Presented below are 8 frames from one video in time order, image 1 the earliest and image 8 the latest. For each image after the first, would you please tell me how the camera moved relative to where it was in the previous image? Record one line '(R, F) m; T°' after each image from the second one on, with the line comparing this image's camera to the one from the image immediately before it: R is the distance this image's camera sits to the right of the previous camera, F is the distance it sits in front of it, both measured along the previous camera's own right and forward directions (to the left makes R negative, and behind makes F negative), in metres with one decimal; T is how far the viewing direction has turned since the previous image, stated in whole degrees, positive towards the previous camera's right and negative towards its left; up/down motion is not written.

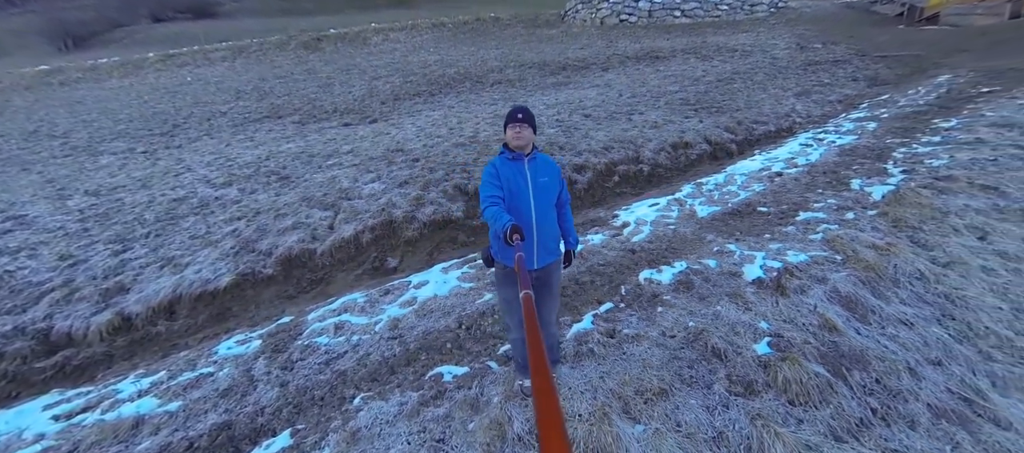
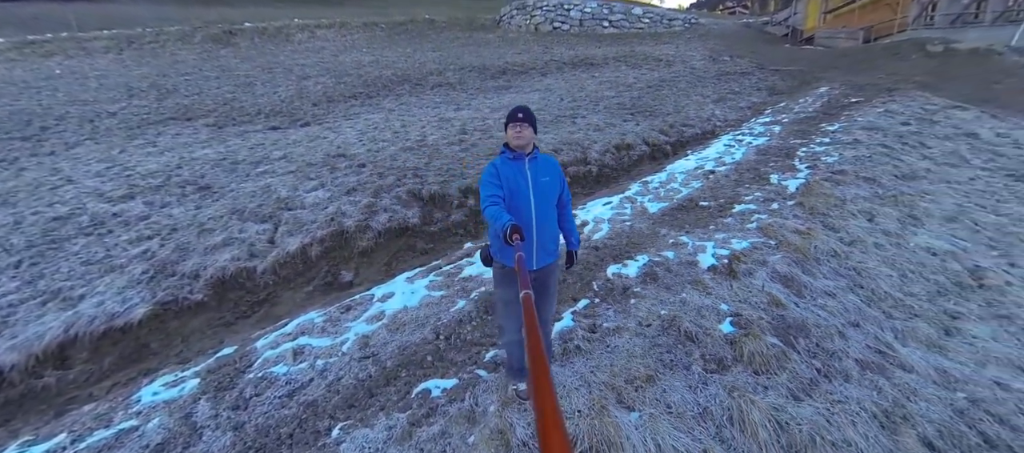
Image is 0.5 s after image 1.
(-0.5, +0.1) m; +10°
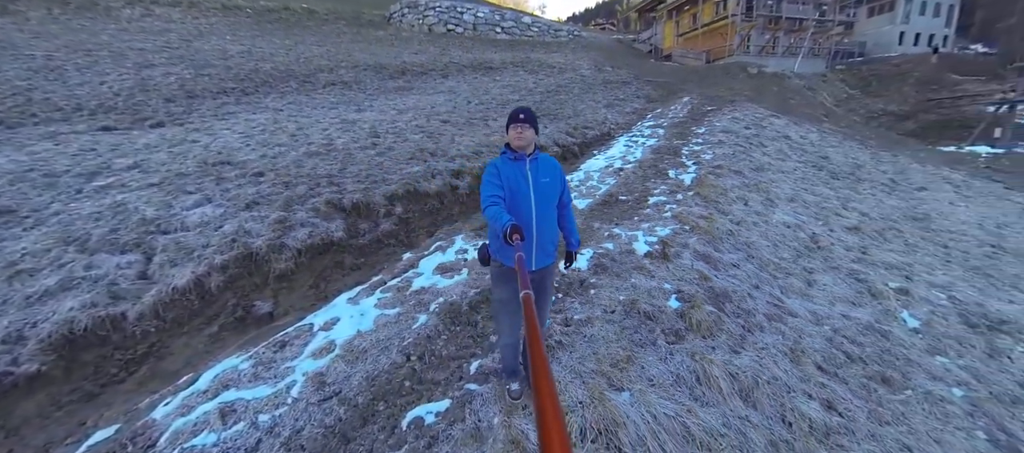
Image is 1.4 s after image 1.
(-0.9, +0.2) m; +17°
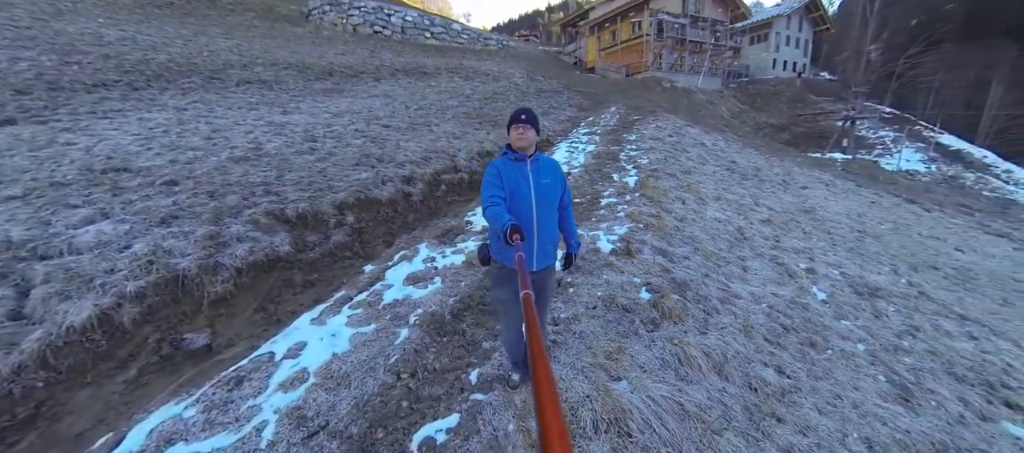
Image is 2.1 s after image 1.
(-0.7, +0.1) m; +12°
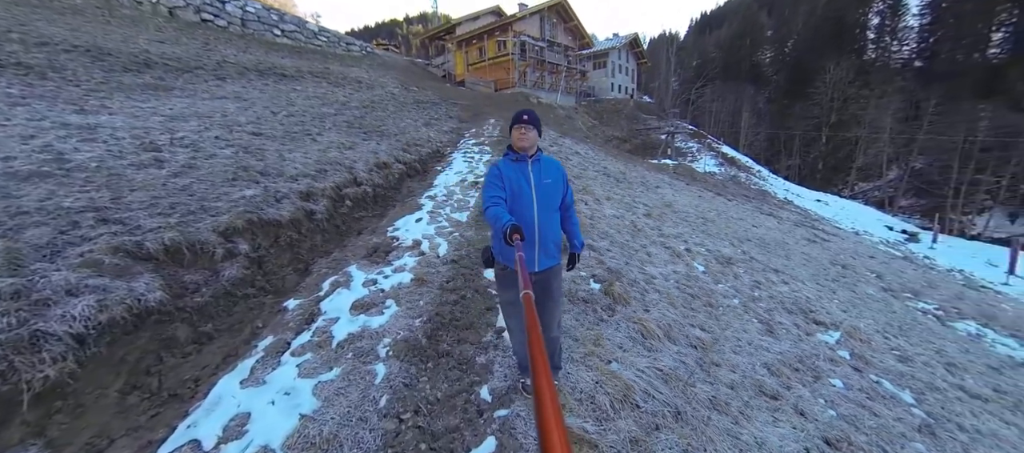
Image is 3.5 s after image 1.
(-1.3, +0.4) m; +23°
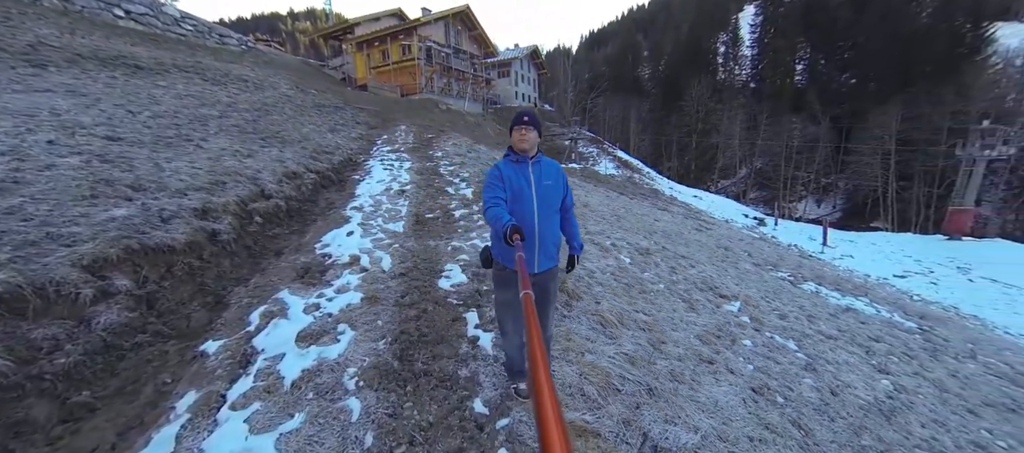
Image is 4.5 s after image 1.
(-0.7, +0.2) m; +16°
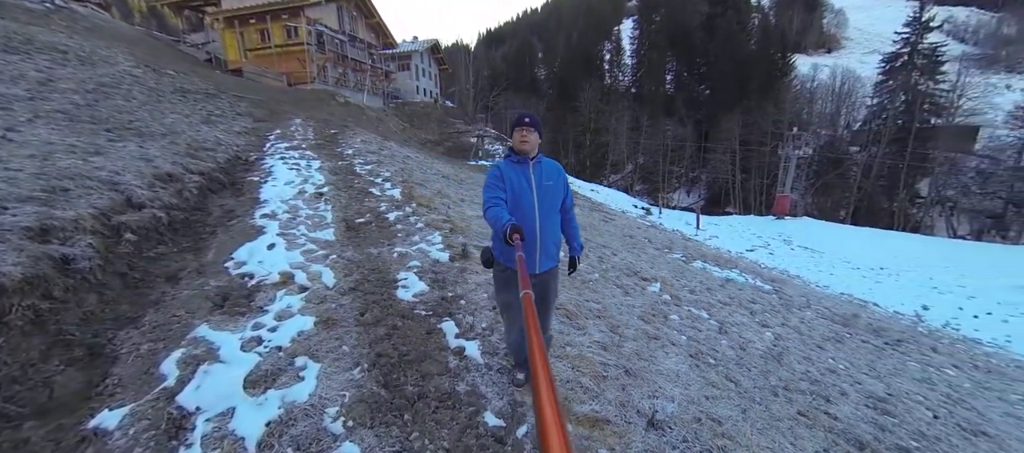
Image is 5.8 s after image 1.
(-0.9, +0.3) m; +17°
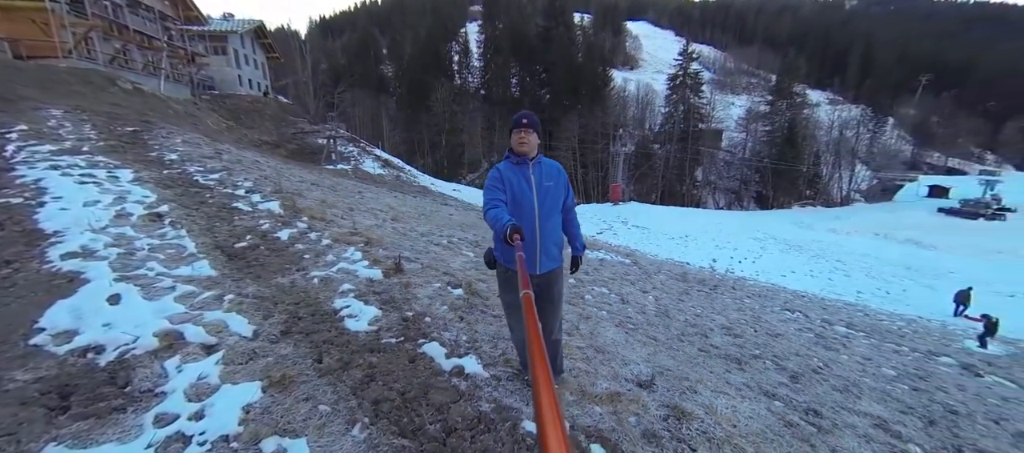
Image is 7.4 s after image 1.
(-1.3, +0.5) m; +24°
